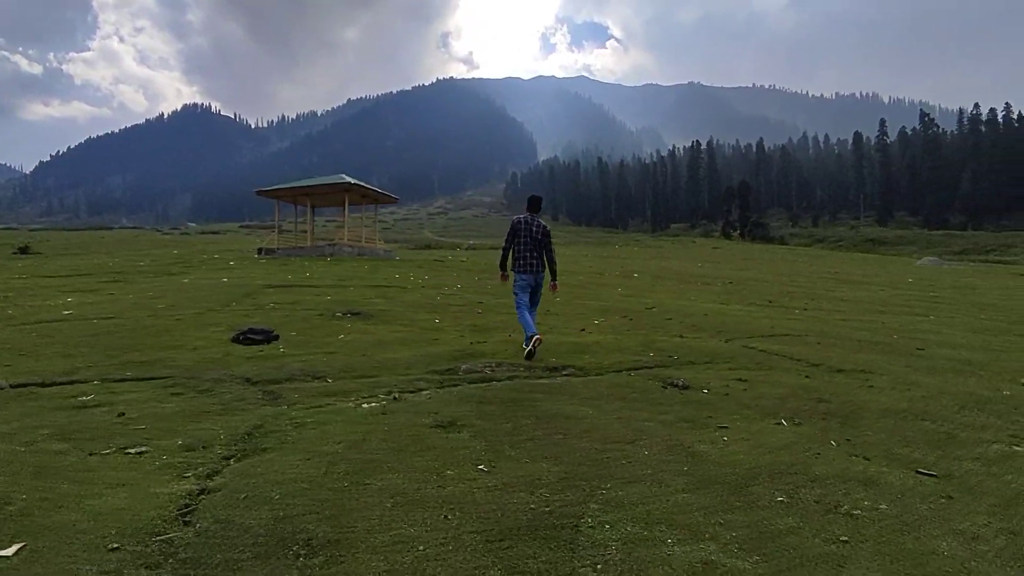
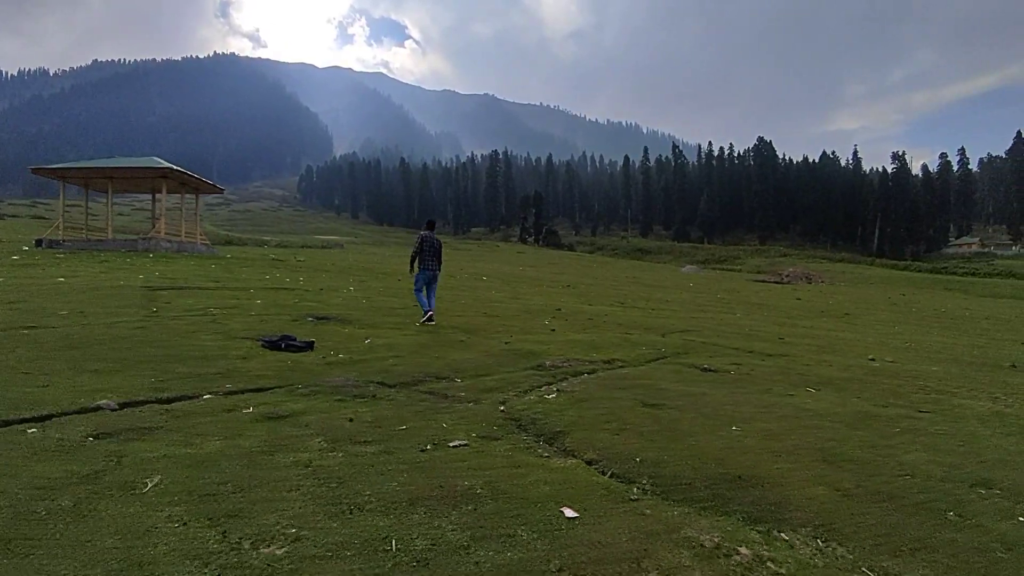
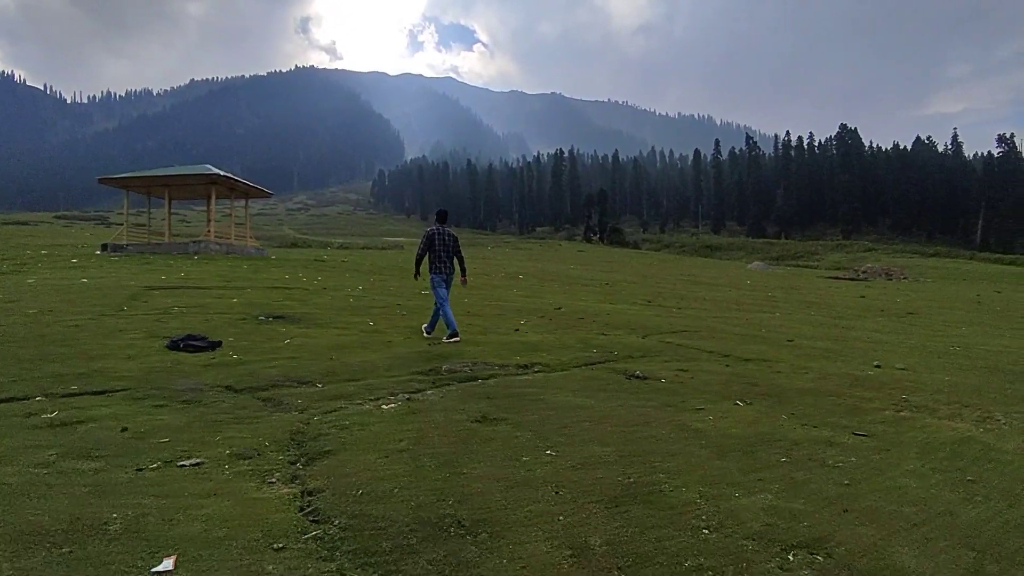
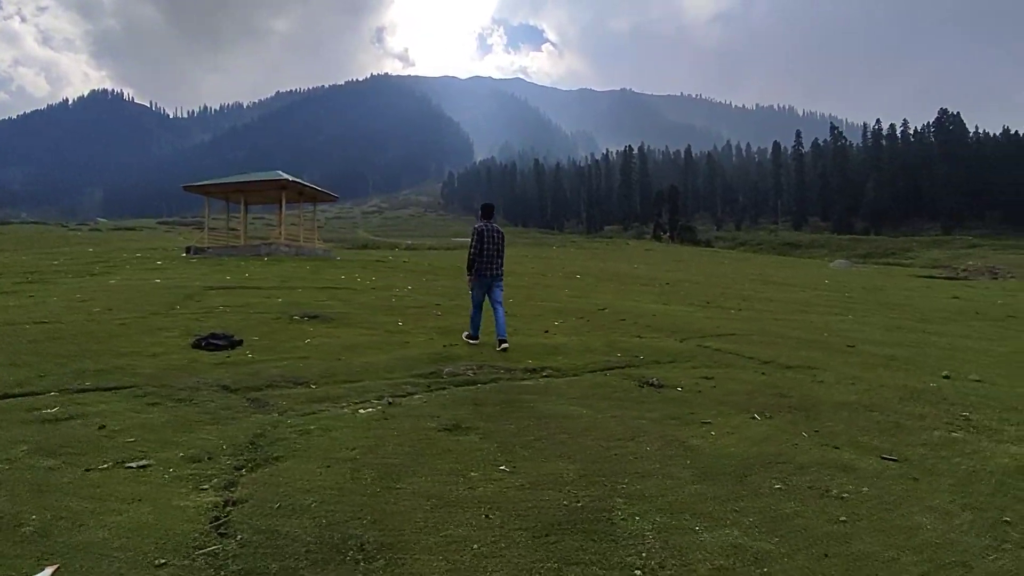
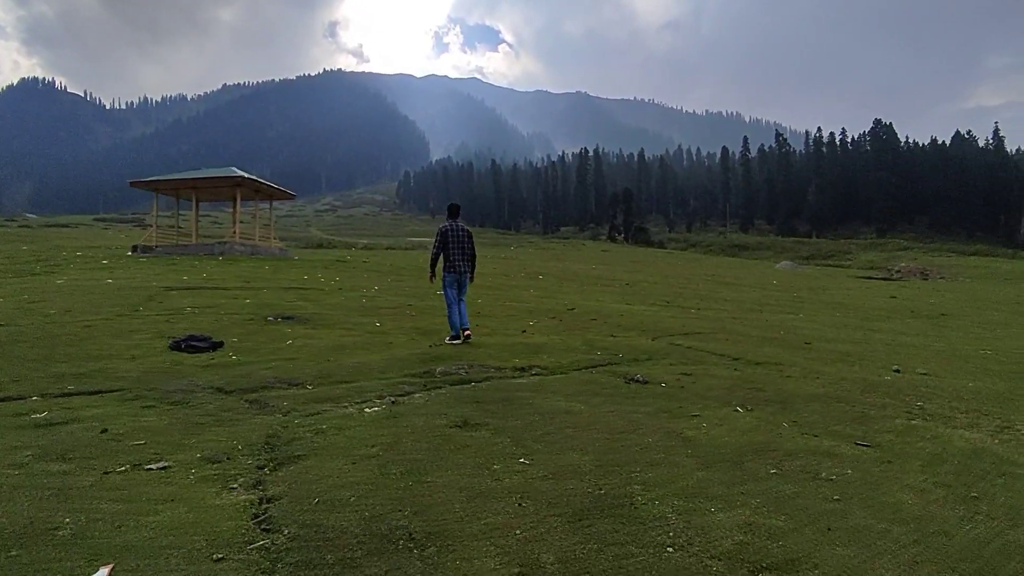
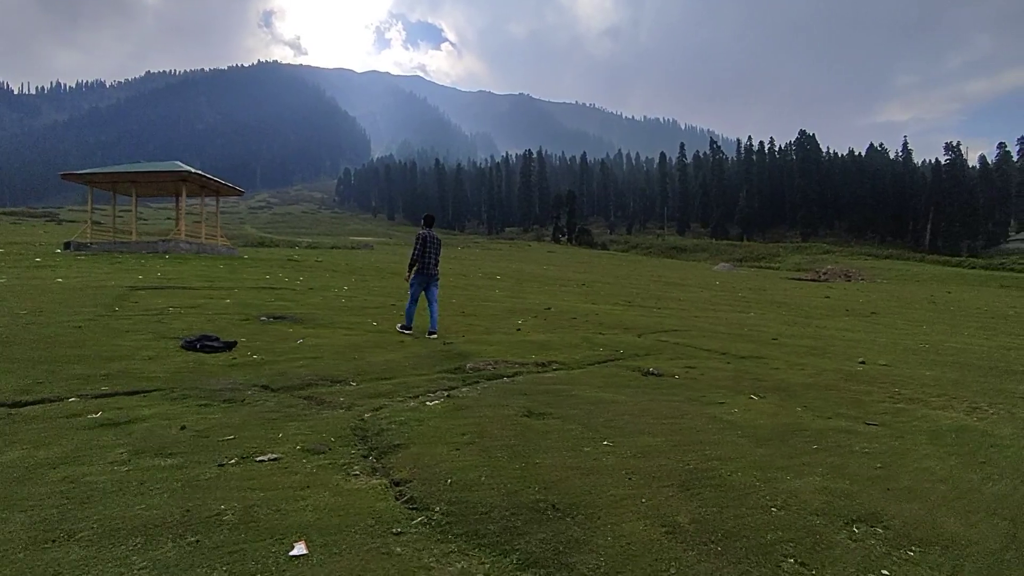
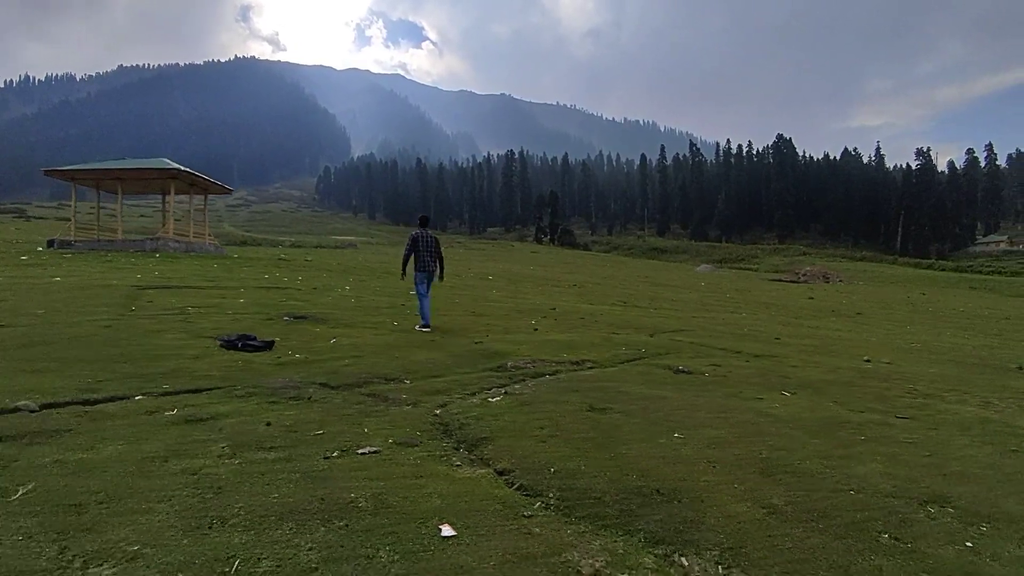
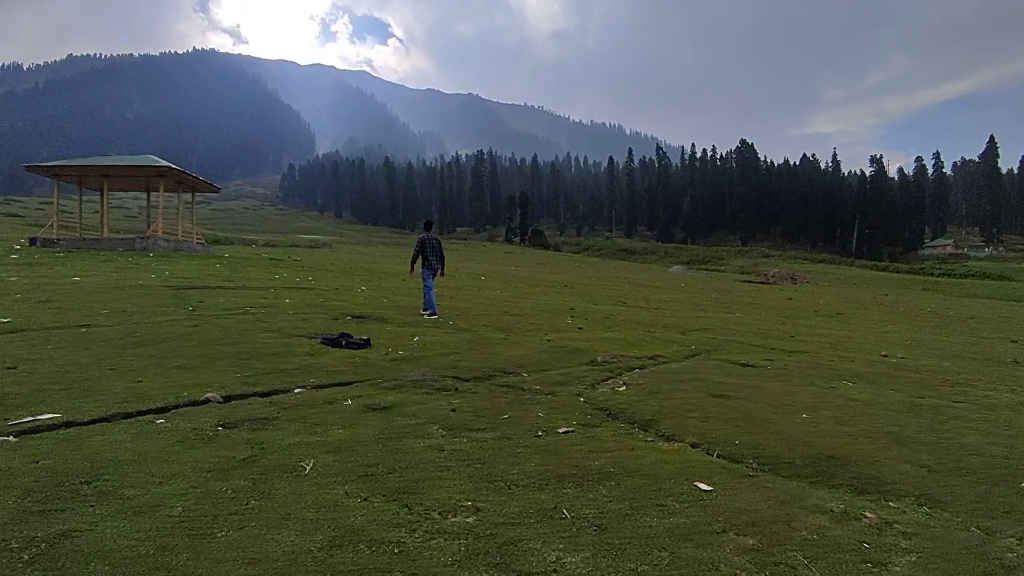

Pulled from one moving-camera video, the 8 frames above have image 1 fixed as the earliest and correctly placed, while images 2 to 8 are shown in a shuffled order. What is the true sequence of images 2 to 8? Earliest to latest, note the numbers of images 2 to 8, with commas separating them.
4, 5, 3, 6, 7, 2, 8
